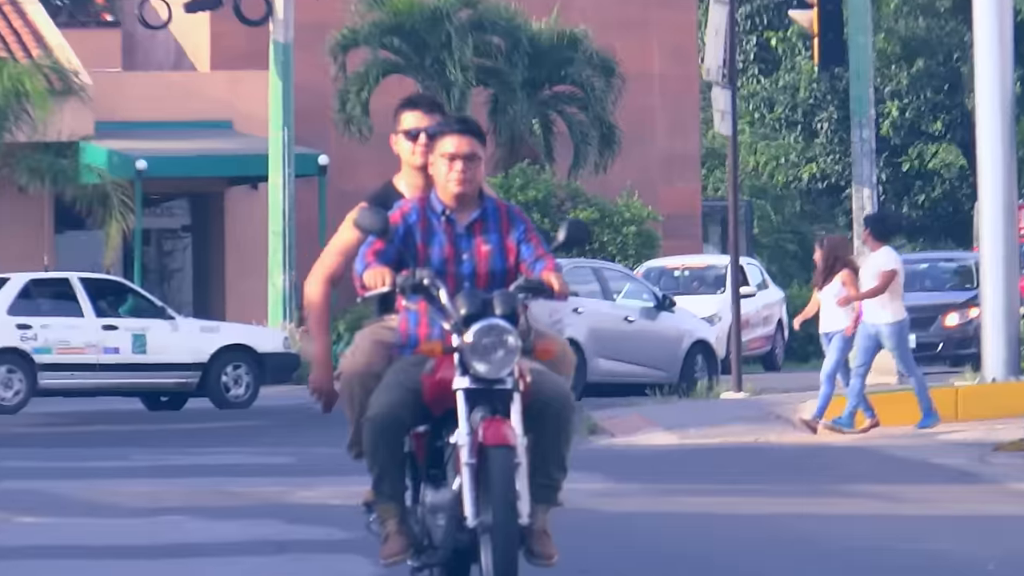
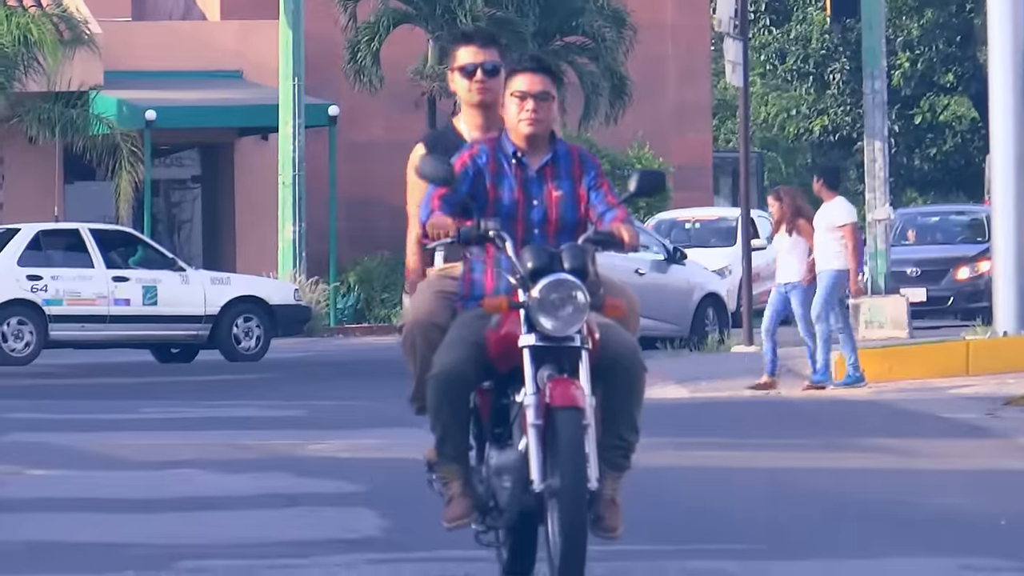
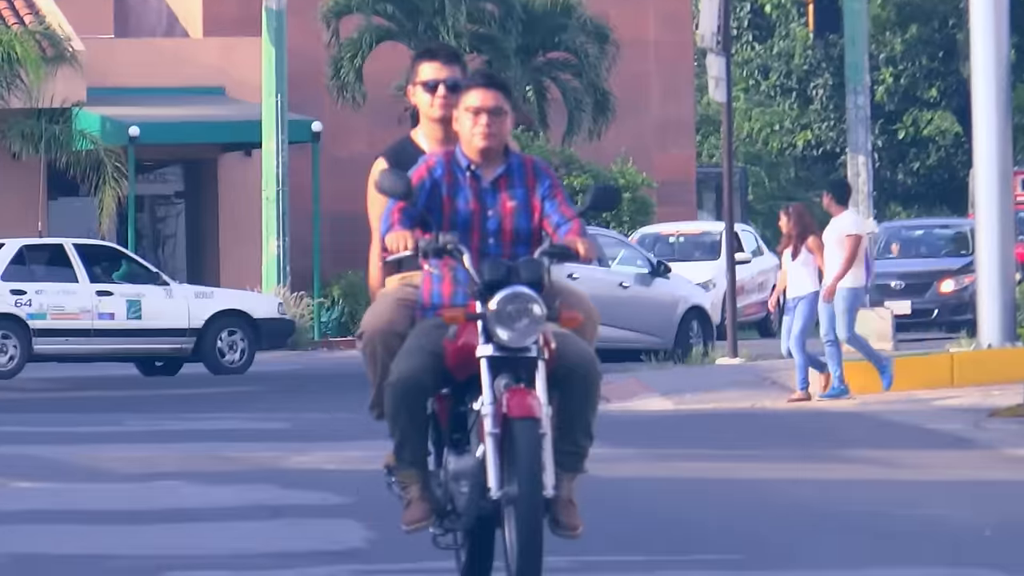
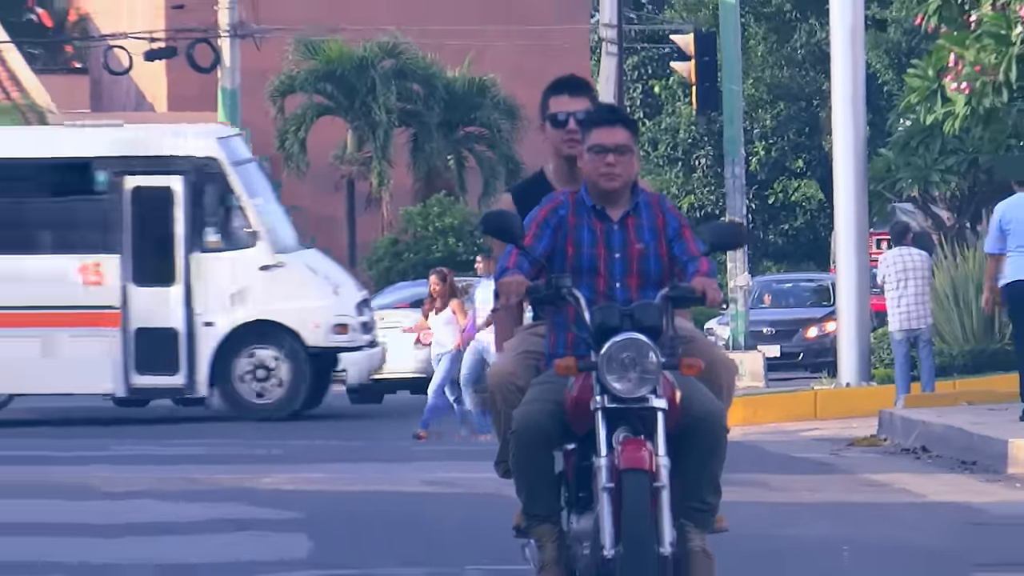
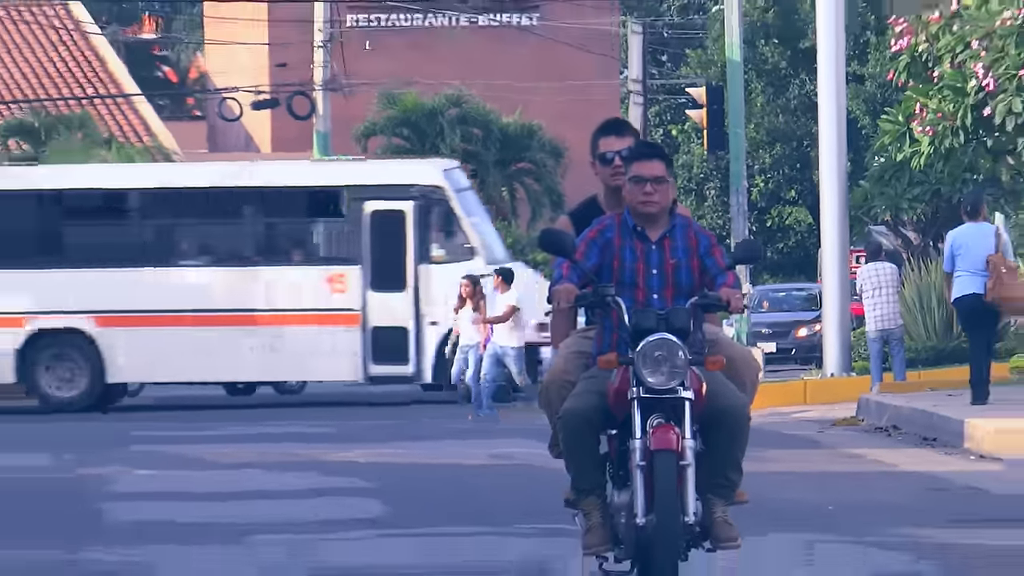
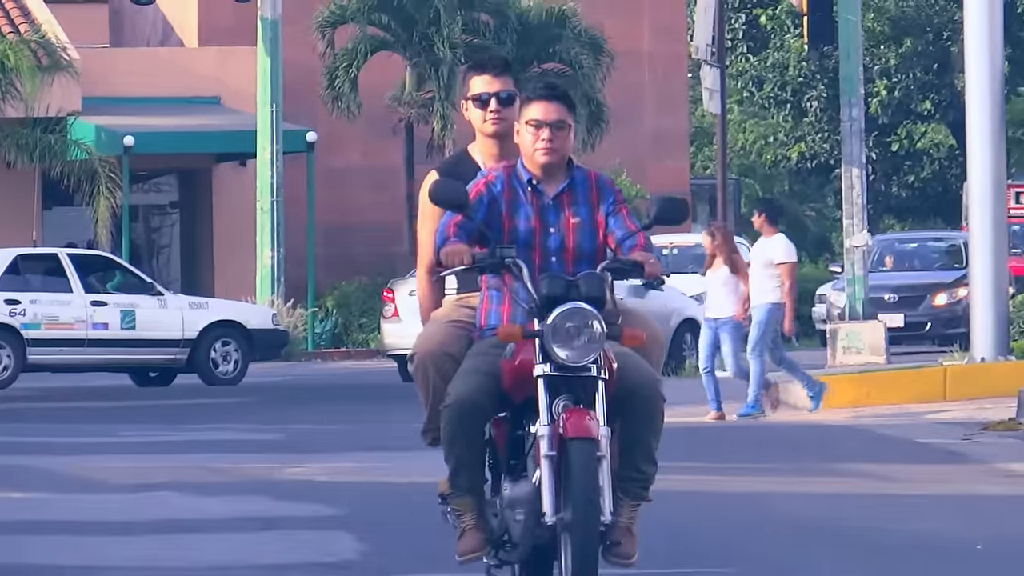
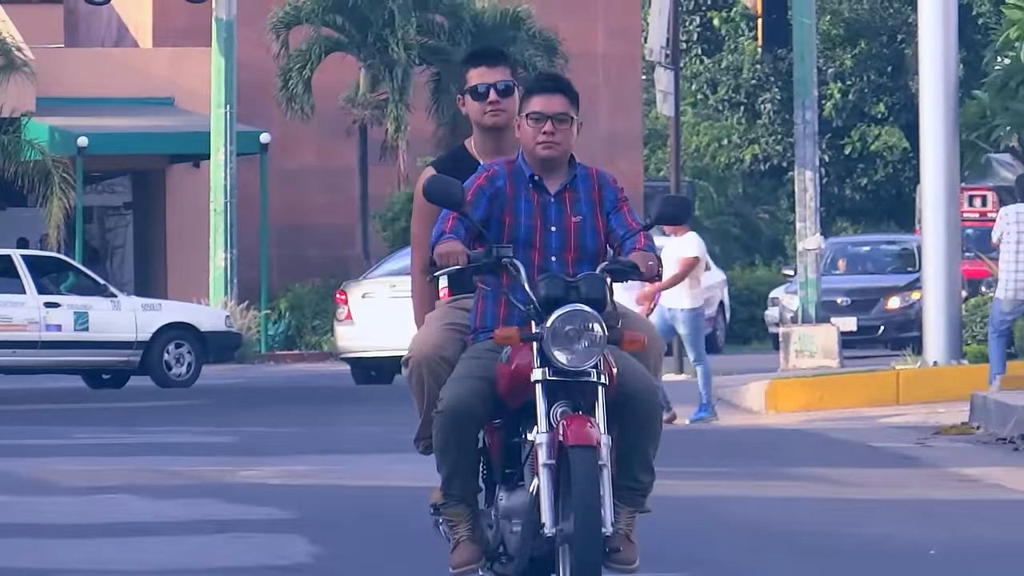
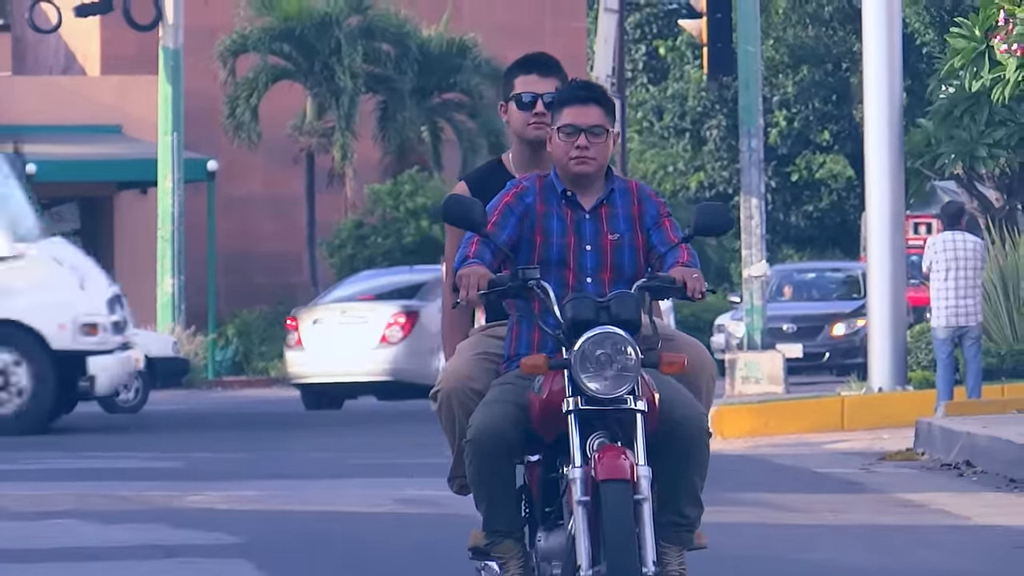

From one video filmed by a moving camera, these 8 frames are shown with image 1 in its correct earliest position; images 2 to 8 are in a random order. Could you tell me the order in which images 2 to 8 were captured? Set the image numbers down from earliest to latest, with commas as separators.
3, 2, 6, 7, 8, 4, 5
